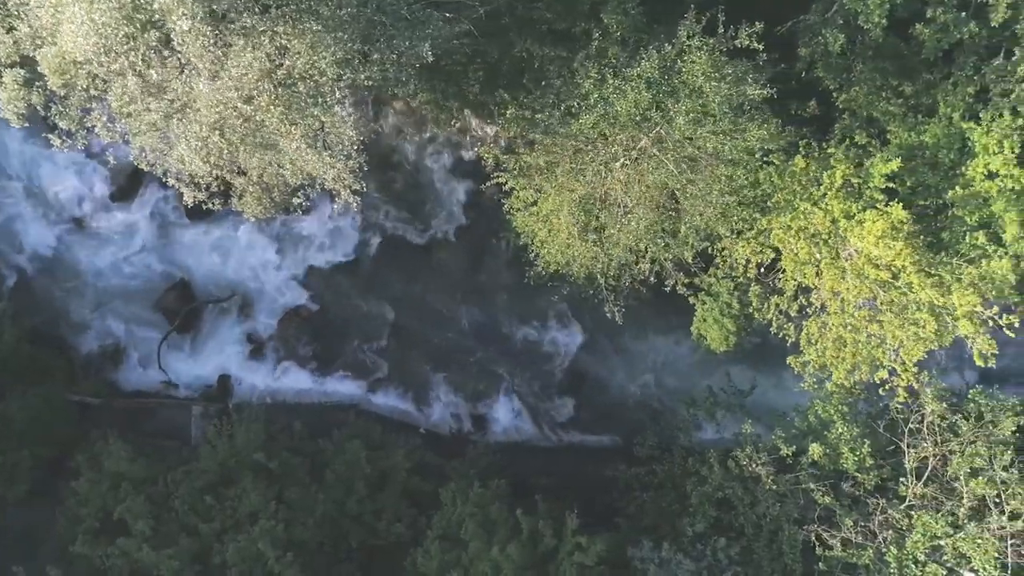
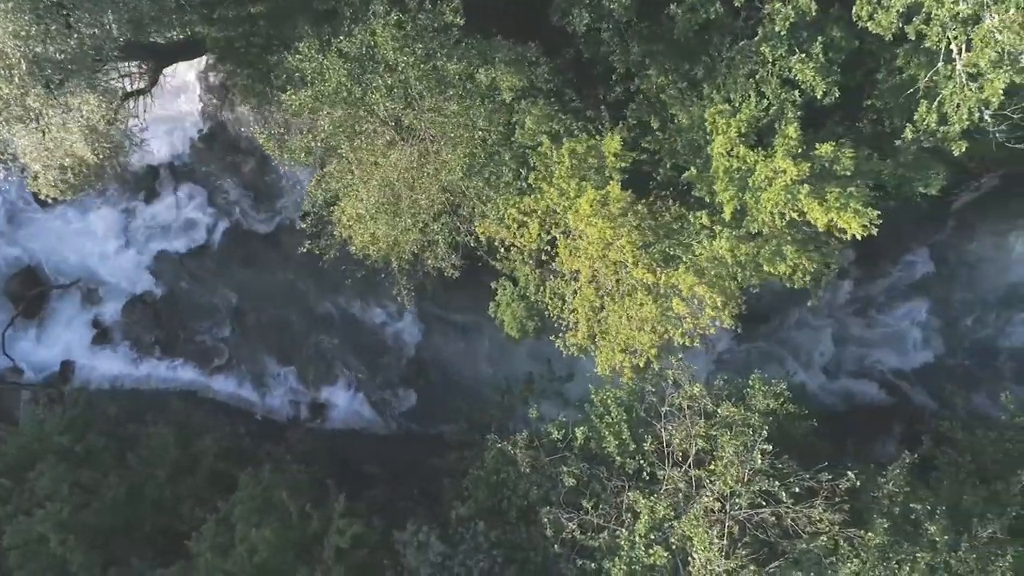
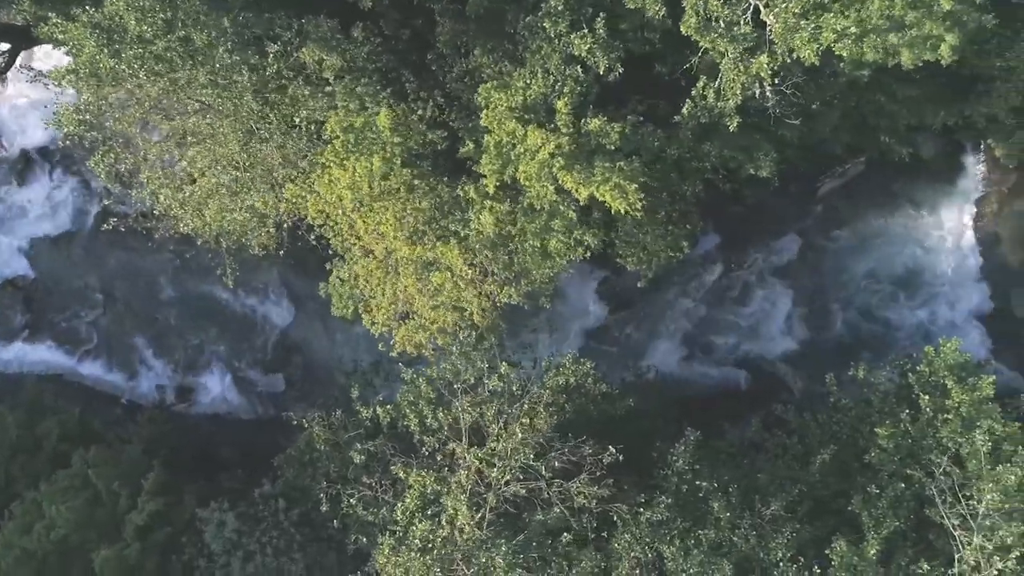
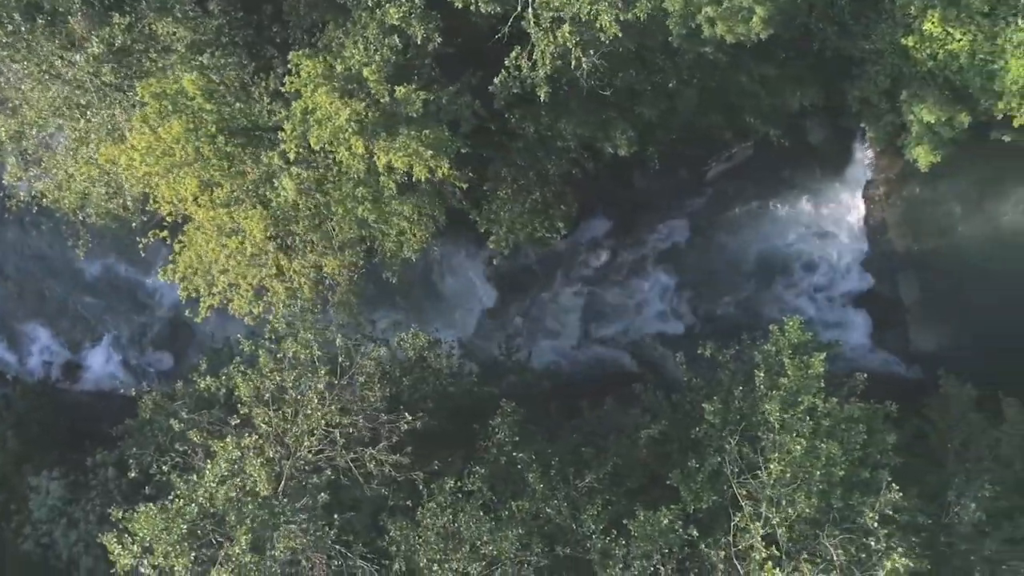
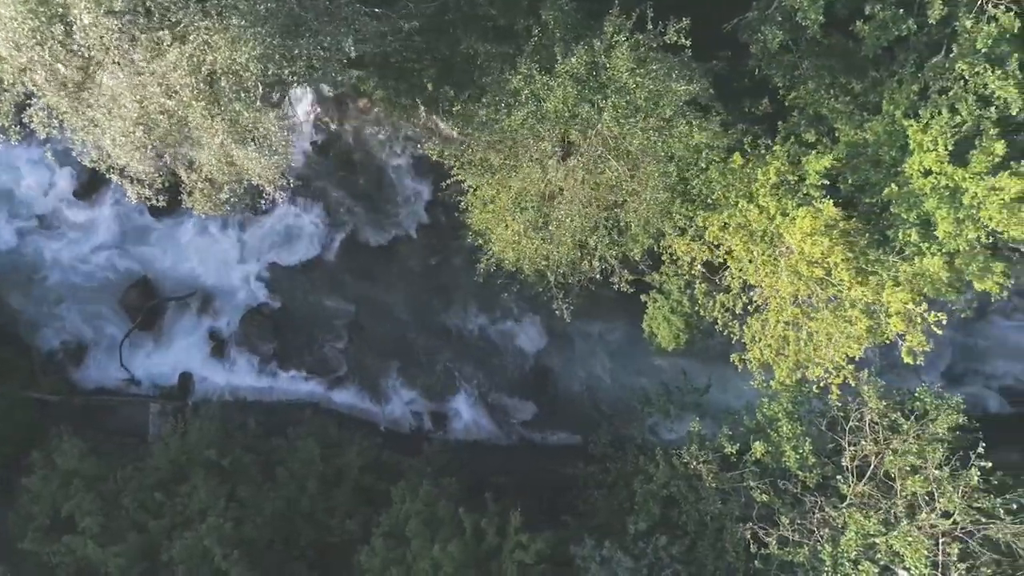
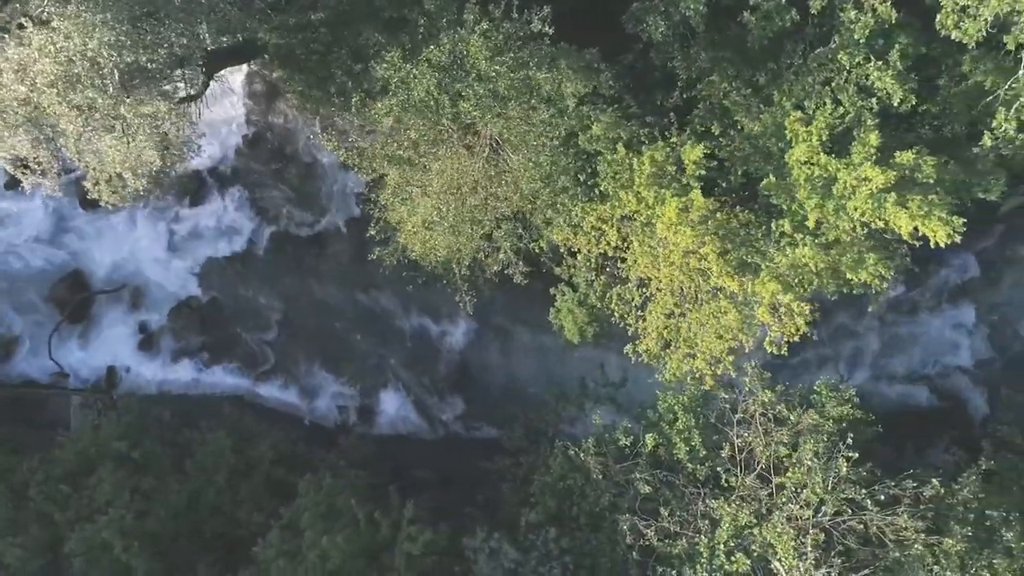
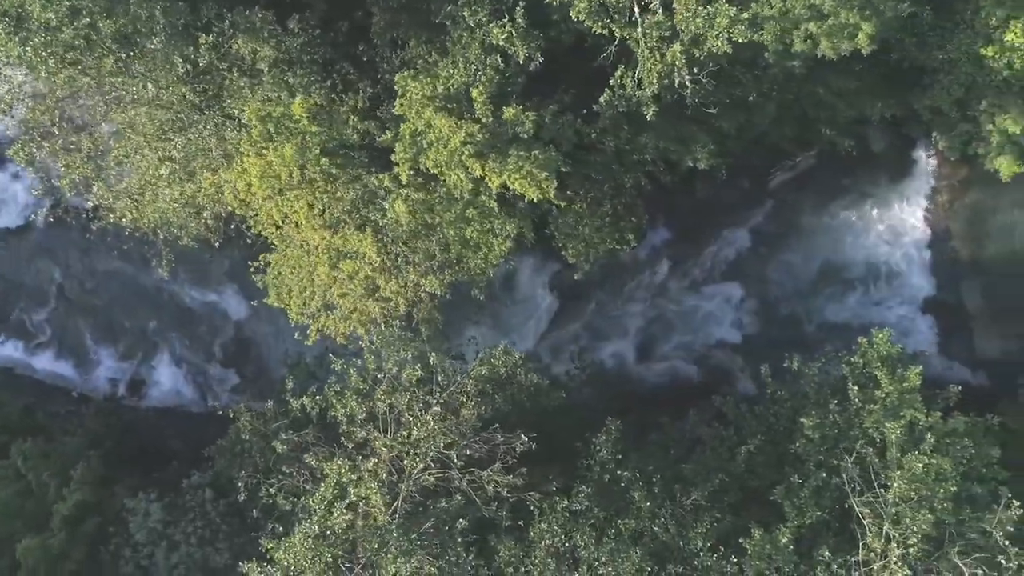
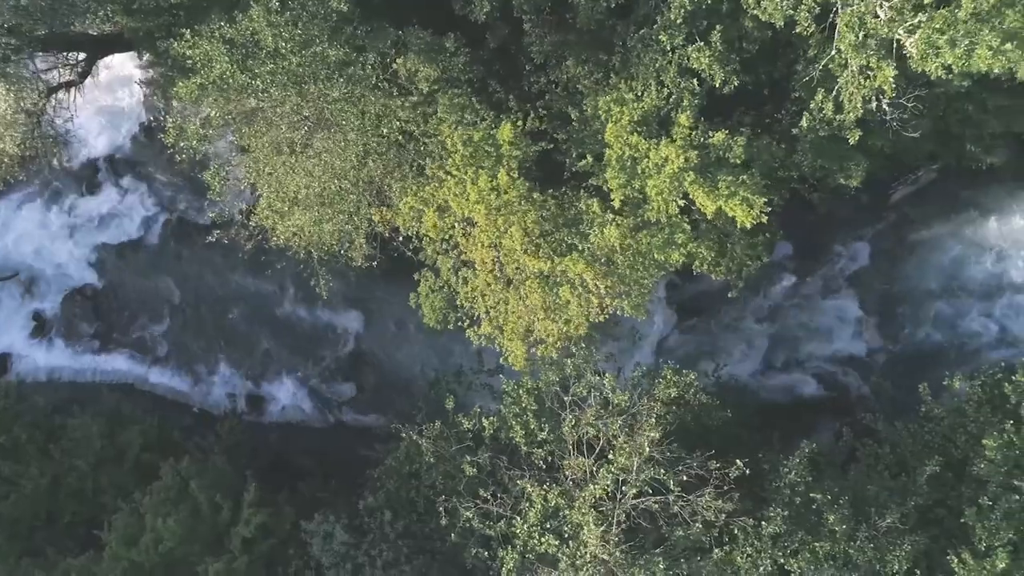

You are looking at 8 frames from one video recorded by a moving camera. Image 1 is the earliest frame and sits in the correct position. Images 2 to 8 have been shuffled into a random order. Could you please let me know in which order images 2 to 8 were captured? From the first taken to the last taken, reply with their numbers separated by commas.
5, 6, 2, 8, 3, 7, 4
